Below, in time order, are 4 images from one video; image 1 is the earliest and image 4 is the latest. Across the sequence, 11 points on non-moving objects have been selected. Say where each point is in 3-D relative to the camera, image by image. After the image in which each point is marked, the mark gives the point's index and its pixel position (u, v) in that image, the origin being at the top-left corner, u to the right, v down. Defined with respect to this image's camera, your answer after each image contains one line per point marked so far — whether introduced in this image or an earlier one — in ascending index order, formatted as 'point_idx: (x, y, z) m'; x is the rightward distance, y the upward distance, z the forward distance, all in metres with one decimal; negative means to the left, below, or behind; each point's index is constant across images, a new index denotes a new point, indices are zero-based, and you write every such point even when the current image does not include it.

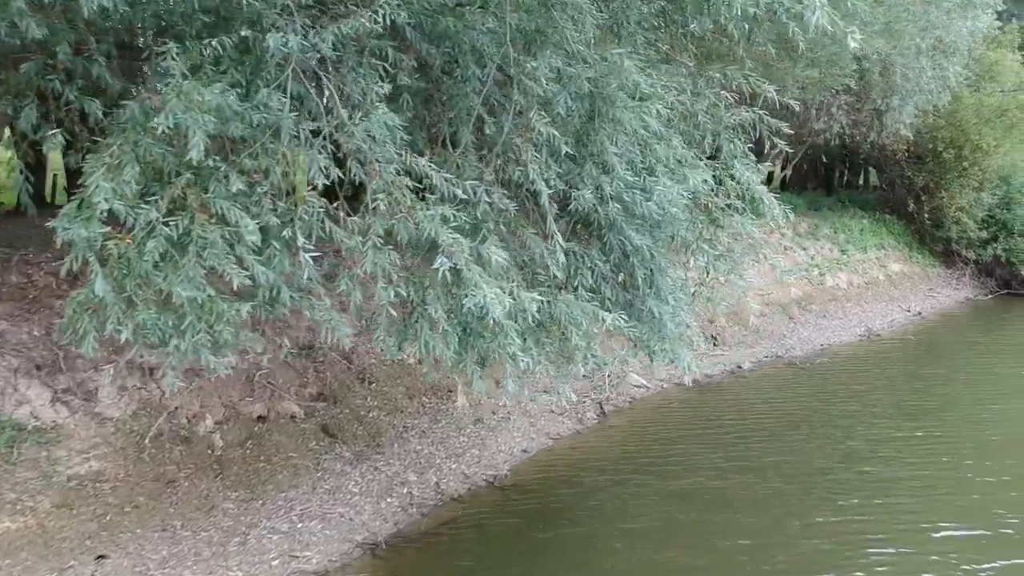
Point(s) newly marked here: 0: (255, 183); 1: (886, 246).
0: (-1.7, +0.7, +5.1) m
1: (+9.7, +1.1, +19.8) m
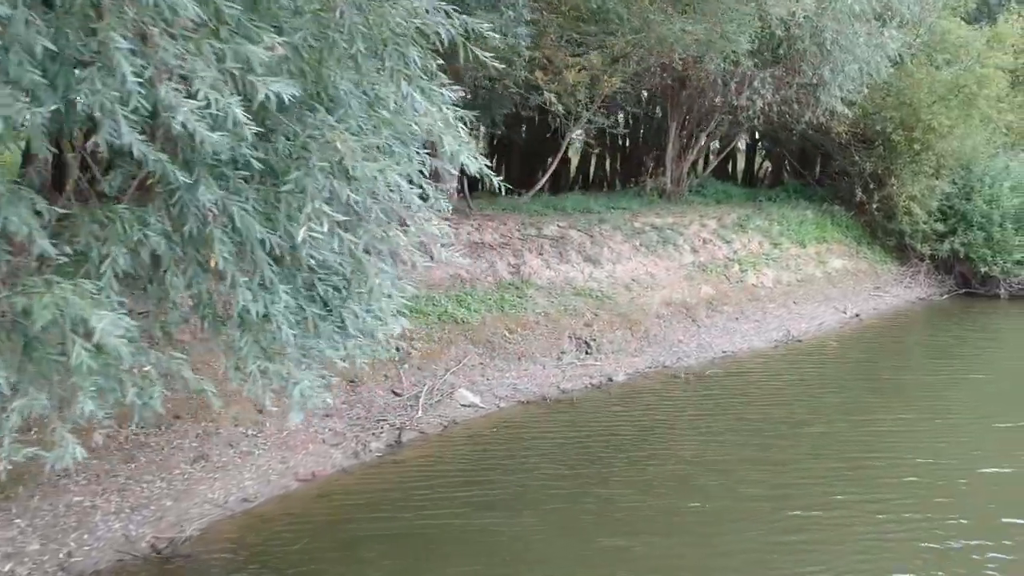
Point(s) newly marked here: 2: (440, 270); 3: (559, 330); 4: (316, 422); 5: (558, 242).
0: (-4.1, +0.8, +3.0) m
1: (+7.4, +1.1, +17.6) m
2: (-1.1, +0.3, +11.2) m
3: (+0.7, -0.6, +10.9) m
4: (-2.0, -1.4, +7.8) m
5: (+0.8, +0.8, +12.9) m
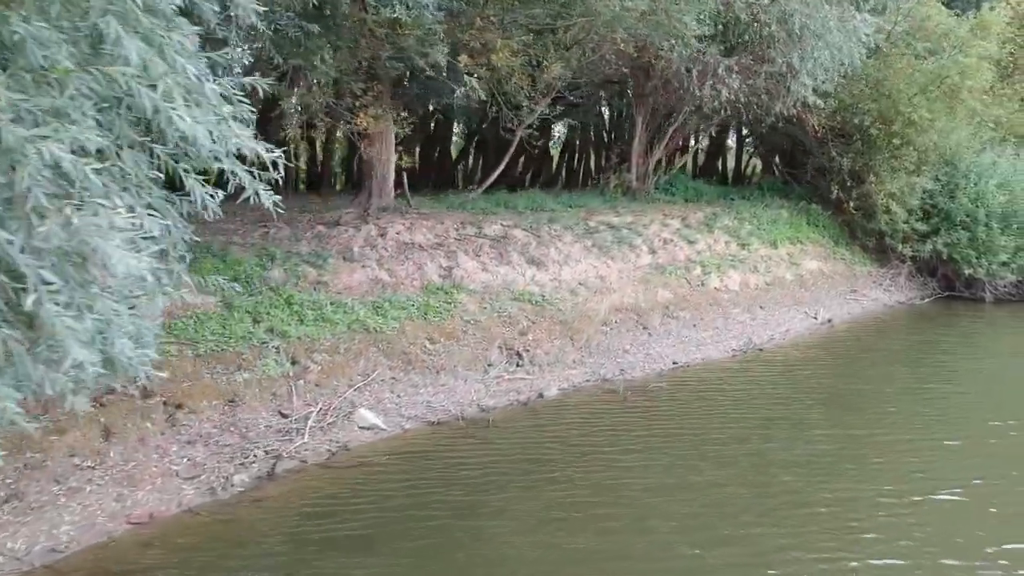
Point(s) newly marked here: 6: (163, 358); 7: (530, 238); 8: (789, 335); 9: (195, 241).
0: (-5.1, +0.7, +1.9) m
1: (+6.4, +1.0, +16.6) m
2: (-2.0, +0.2, +10.1) m
3: (-0.3, -0.7, +9.9) m
4: (-3.0, -1.5, +6.8) m
5: (-0.2, +0.7, +11.9) m
6: (-3.5, -0.7, +7.7) m
7: (+0.3, +0.8, +12.4) m
8: (+4.7, -0.8, +12.9) m
9: (-4.1, +0.6, +9.9) m
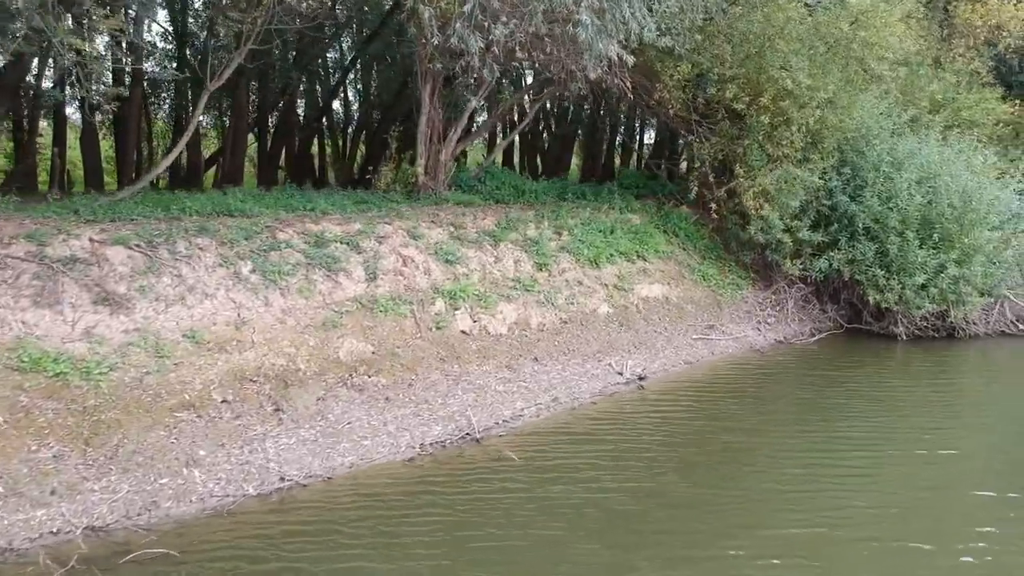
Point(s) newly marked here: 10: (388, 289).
0: (-9.3, +0.2, -2.5) m
1: (+2.2, +0.5, +12.1) m
2: (-6.3, -0.3, +5.7) m
3: (-4.5, -1.2, +5.4) m
4: (-7.2, -2.0, +2.3) m
5: (-4.4, +0.2, +7.4) m
6: (-7.8, -1.2, +3.2) m
7: (-3.9, +0.3, +7.9) m
8: (+0.5, -1.3, +8.4) m
9: (-8.4, +0.1, +5.5) m
10: (-1.6, 0.0, +9.1) m
